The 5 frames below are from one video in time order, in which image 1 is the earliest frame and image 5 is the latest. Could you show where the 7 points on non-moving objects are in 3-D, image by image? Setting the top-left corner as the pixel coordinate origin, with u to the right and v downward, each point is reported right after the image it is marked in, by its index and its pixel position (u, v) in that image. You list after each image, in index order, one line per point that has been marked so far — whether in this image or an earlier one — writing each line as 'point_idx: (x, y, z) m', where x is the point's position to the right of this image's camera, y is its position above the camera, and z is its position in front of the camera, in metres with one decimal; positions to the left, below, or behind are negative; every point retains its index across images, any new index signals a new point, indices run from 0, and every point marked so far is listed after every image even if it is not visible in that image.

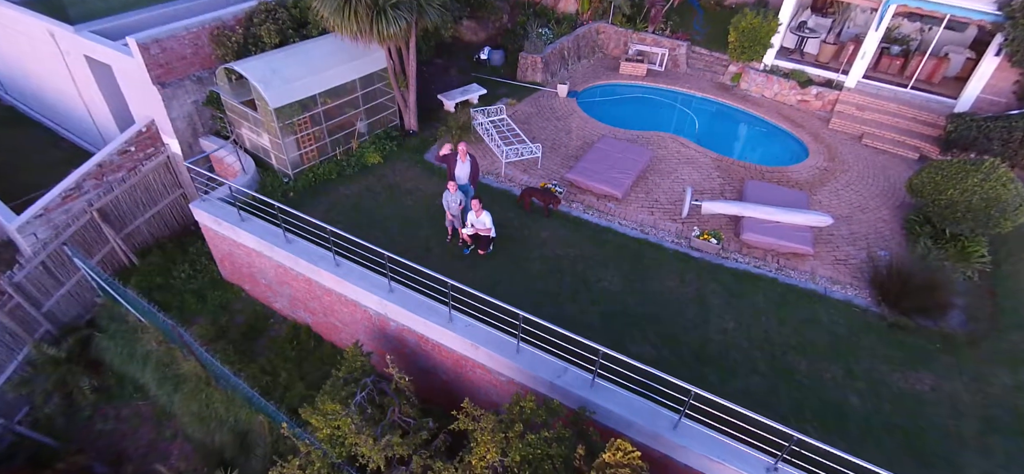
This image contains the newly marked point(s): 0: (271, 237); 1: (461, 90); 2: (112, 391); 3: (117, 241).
0: (-4.4, 0.0, +8.6) m
1: (-1.4, +4.2, +13.7) m
2: (-8.2, -3.2, +9.8) m
3: (-8.6, -0.1, +10.4) m
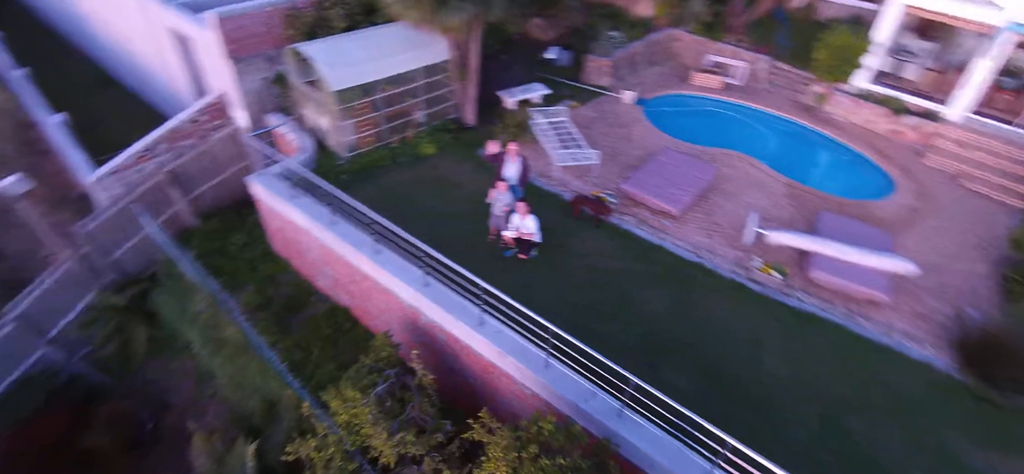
0: (-3.6, +0.4, +8.8) m
1: (+0.4, +4.2, +13.5) m
2: (-7.6, -2.3, +10.3) m
3: (-7.6, +0.7, +11.0) m
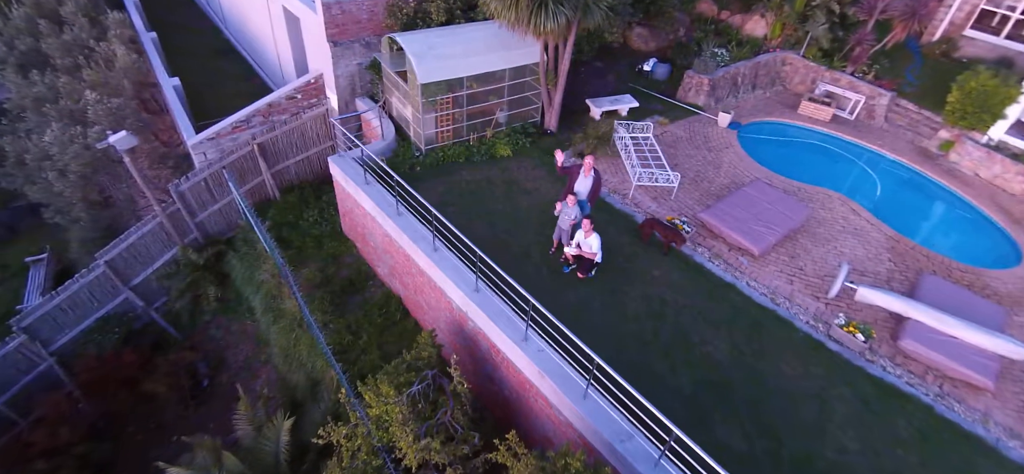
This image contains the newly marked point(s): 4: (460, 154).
0: (-2.4, +0.6, +8.9) m
1: (+2.7, +3.8, +13.1) m
2: (-6.5, -1.5, +11.0) m
3: (-6.0, +1.5, +11.6) m
4: (-1.2, +1.9, +10.9) m
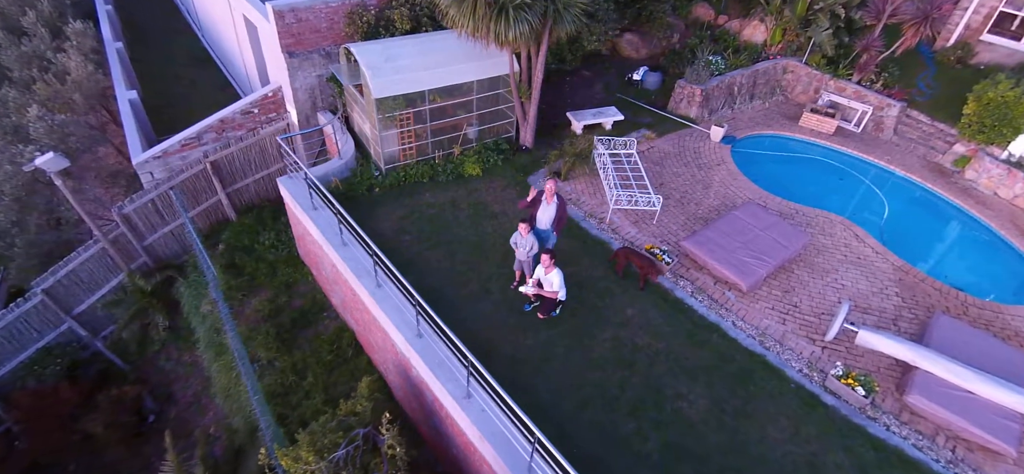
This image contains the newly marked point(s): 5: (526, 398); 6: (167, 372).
0: (-3.1, +0.1, +8.0) m
1: (+2.0, +3.2, +12.1) m
2: (-7.2, -2.1, +10.2) m
3: (-6.6, +1.0, +10.9) m
4: (-1.9, +1.3, +10.0) m
5: (+0.2, -2.2, +6.6) m
6: (-7.2, -2.8, +9.9) m
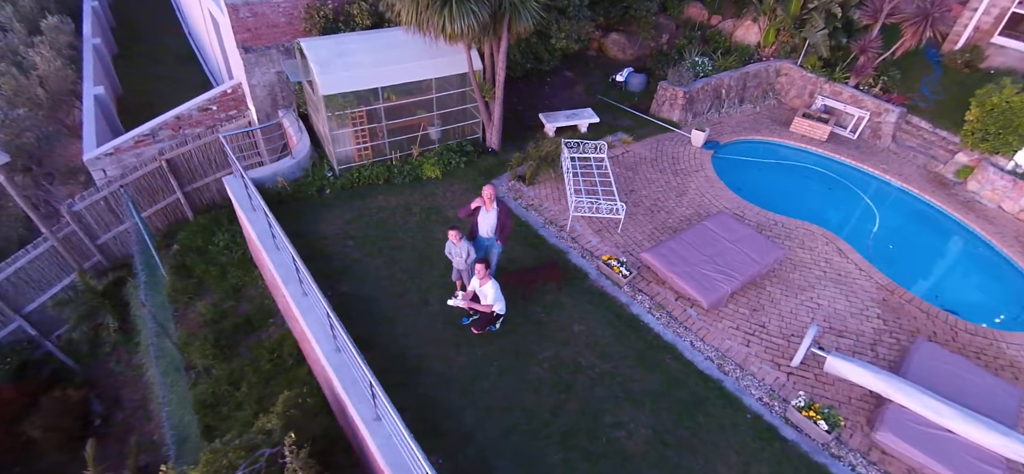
0: (-4.0, 0.0, +7.6) m
1: (+1.4, +3.0, +11.6) m
2: (-8.0, -2.1, +9.9) m
3: (-7.4, +1.0, +10.6) m
4: (-2.7, +1.2, +9.6) m
5: (-0.8, -2.3, +6.0) m
6: (-8.1, -2.8, +9.6) m
